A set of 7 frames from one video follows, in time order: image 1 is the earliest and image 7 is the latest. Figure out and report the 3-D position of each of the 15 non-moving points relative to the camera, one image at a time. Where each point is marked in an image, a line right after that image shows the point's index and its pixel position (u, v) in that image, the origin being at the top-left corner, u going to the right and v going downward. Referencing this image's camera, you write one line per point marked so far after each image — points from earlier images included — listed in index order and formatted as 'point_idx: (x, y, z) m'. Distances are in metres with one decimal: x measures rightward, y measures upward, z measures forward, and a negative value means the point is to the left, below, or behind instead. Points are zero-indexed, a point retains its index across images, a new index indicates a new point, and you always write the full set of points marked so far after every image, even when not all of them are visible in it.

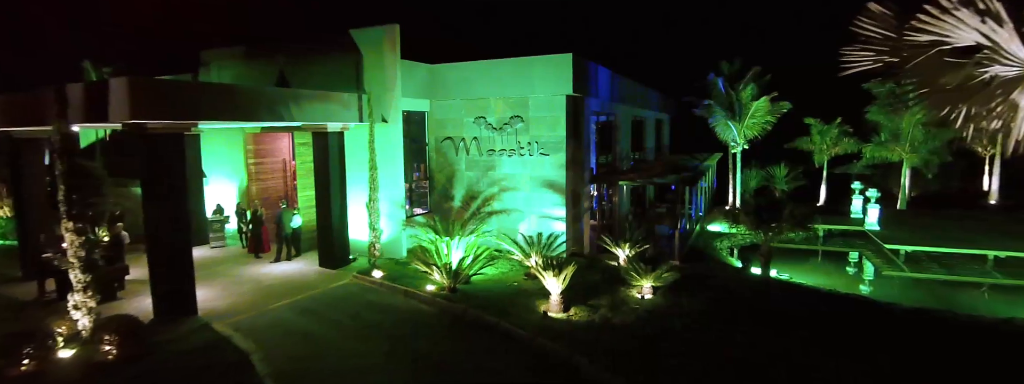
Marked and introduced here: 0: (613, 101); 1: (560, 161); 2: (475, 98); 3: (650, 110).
0: (+2.7, +2.5, +12.8) m
1: (+1.0, +0.6, +9.7) m
2: (-0.8, +2.0, +10.4) m
3: (+5.1, +3.1, +17.7) m
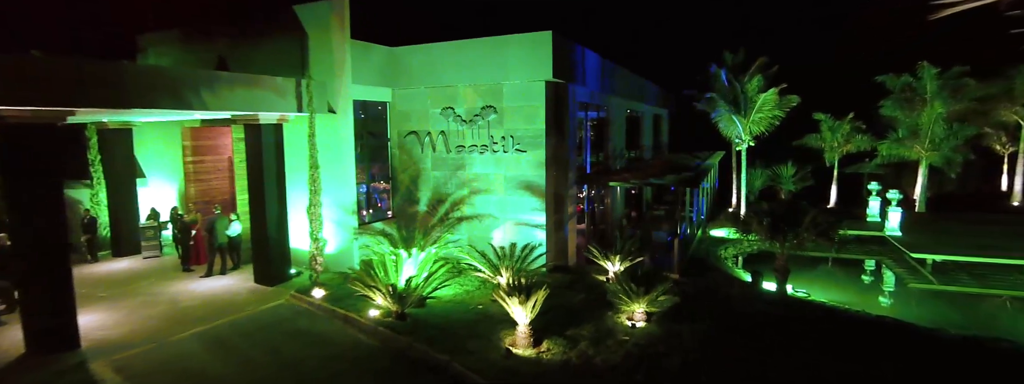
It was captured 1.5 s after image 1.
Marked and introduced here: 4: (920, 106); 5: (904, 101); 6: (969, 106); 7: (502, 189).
0: (+2.2, +2.4, +11.3) m
1: (+0.5, +0.6, +8.3) m
2: (-1.3, +2.0, +9.0) m
3: (+4.6, +3.0, +16.3) m
4: (+14.0, +2.9, +16.5) m
5: (+13.9, +3.2, +16.9) m
6: (+15.8, +3.0, +16.6) m
7: (-0.2, 0.0, +8.6) m
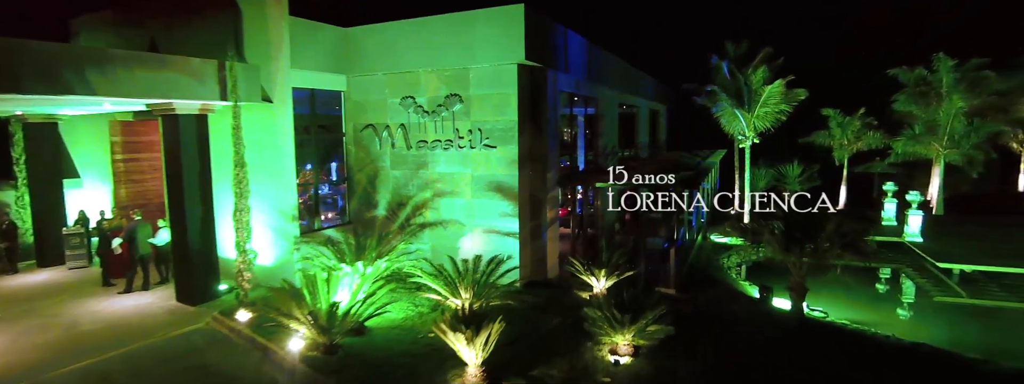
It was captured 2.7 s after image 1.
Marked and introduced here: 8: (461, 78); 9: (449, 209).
0: (+1.7, +2.4, +10.1) m
1: (0.0, +0.5, +7.0) m
2: (-1.8, +2.0, +7.7) m
3: (+4.1, +3.0, +15.0) m
4: (+13.5, +2.9, +15.3) m
5: (+13.4, +3.2, +15.7) m
6: (+15.3, +3.0, +15.4) m
7: (-0.7, 0.0, +7.4) m
8: (-0.8, +1.7, +7.3) m
9: (-1.0, -0.3, +7.6) m
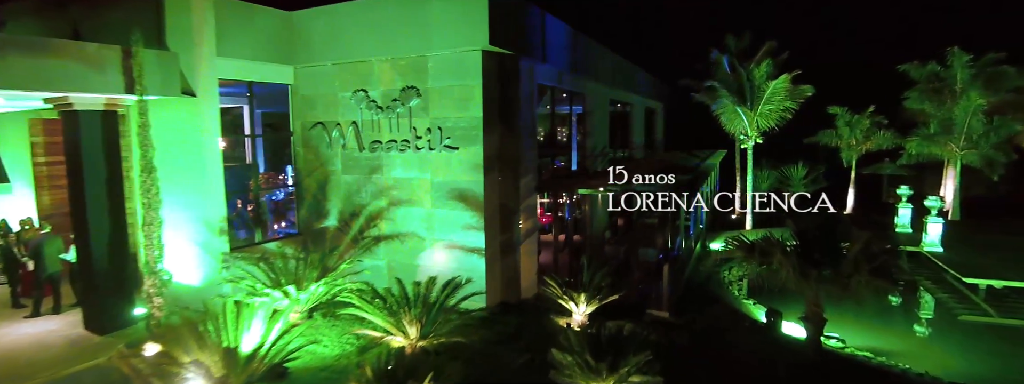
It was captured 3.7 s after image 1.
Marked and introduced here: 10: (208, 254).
0: (+1.2, +2.3, +9.1) m
1: (-0.5, +0.4, +6.0) m
2: (-2.2, +1.8, +6.7) m
3: (+3.7, +2.9, +14.0) m
4: (+13.1, +2.8, +14.2) m
5: (+12.9, +3.1, +14.7) m
6: (+14.9, +2.9, +14.3) m
7: (-1.1, -0.1, +6.3) m
8: (-1.2, +1.6, +6.3) m
9: (-1.4, -0.4, +6.5) m
10: (-3.9, -0.8, +6.2) m
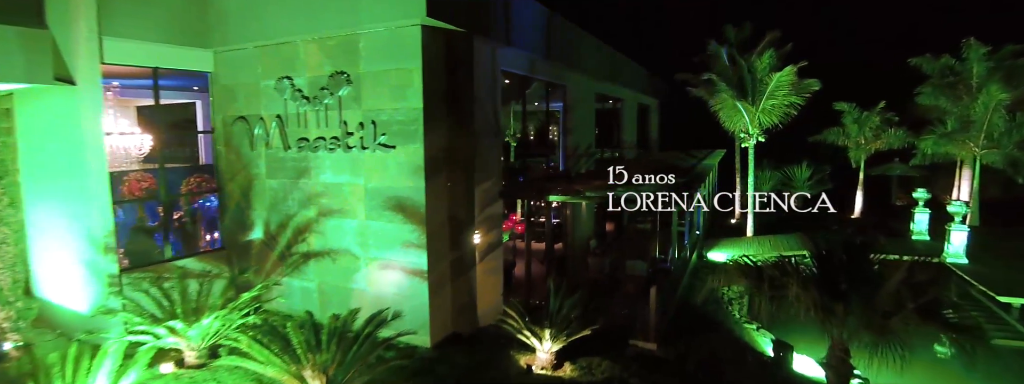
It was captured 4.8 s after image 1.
0: (+0.7, +2.2, +7.9) m
1: (-1.0, +0.3, +4.8) m
2: (-2.8, +1.7, +5.6) m
3: (+3.1, +2.8, +12.9) m
4: (+12.5, +2.7, +13.1) m
5: (+12.4, +3.0, +13.5) m
6: (+14.4, +2.8, +13.2) m
7: (-1.6, -0.2, +5.2) m
8: (-1.8, +1.5, +5.1) m
9: (-2.0, -0.5, +5.4) m
10: (-4.5, -0.9, +5.1) m
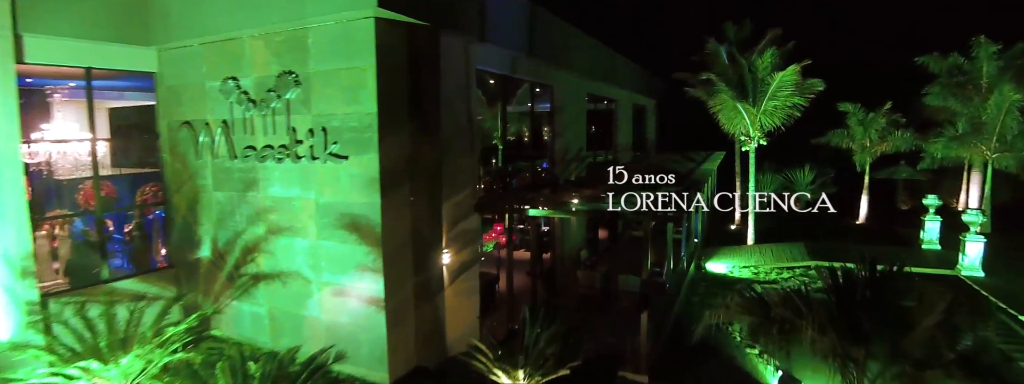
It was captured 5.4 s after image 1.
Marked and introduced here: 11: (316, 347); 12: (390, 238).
0: (+0.4, +2.0, +7.3) m
1: (-1.3, +0.2, +4.2) m
2: (-3.1, +1.6, +5.0) m
3: (+2.9, +2.7, +12.3) m
4: (+12.2, +2.6, +12.5) m
5: (+12.1, +2.9, +12.9) m
6: (+14.1, +2.6, +12.6) m
7: (-1.9, -0.4, +4.6) m
8: (-2.0, +1.4, +4.5) m
9: (-2.2, -0.6, +4.8) m
10: (-4.7, -1.1, +4.5) m
11: (-2.0, -1.6, +4.8) m
12: (-1.1, -0.4, +4.3) m
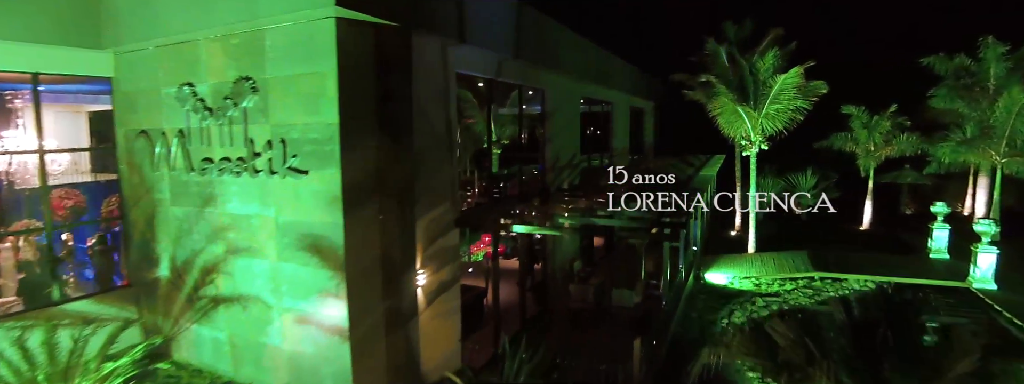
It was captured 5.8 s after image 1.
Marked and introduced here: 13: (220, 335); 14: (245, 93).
0: (+0.3, +1.9, +6.9) m
1: (-1.5, 0.0, +3.8) m
2: (-3.2, +1.4, +4.6) m
3: (+2.7, +2.5, +11.9) m
4: (+12.1, +2.4, +12.1) m
5: (+11.9, +2.7, +12.5) m
6: (+13.9, +2.5, +12.2) m
7: (-2.1, -0.5, +4.2) m
8: (-2.2, +1.2, +4.1) m
9: (-2.4, -0.8, +4.4) m
10: (-4.9, -1.2, +4.1) m
11: (-2.1, -1.7, +4.4) m
12: (-1.3, -0.6, +3.9) m
13: (-2.9, -1.4, +4.7) m
14: (-2.3, +0.9, +4.1) m
